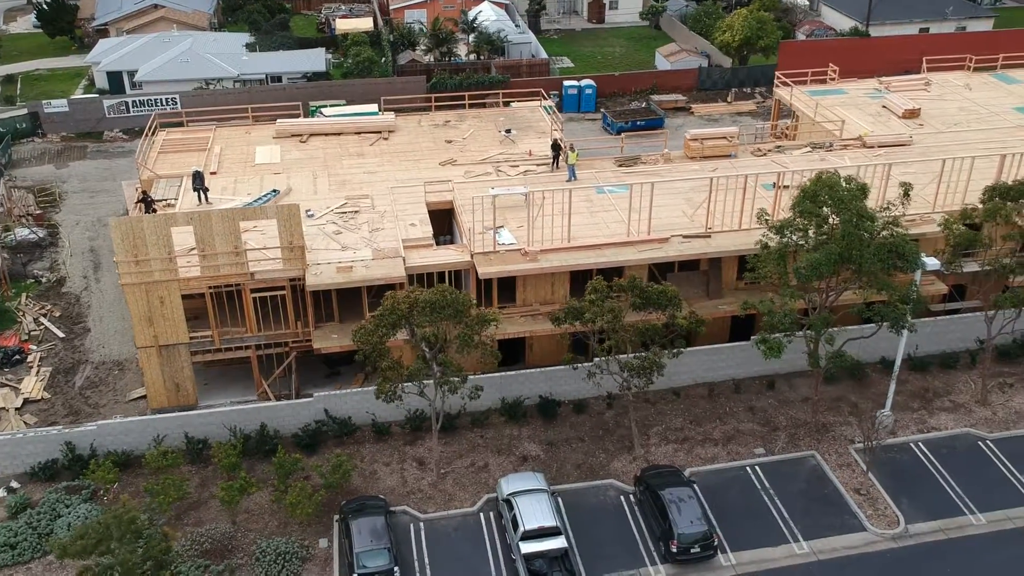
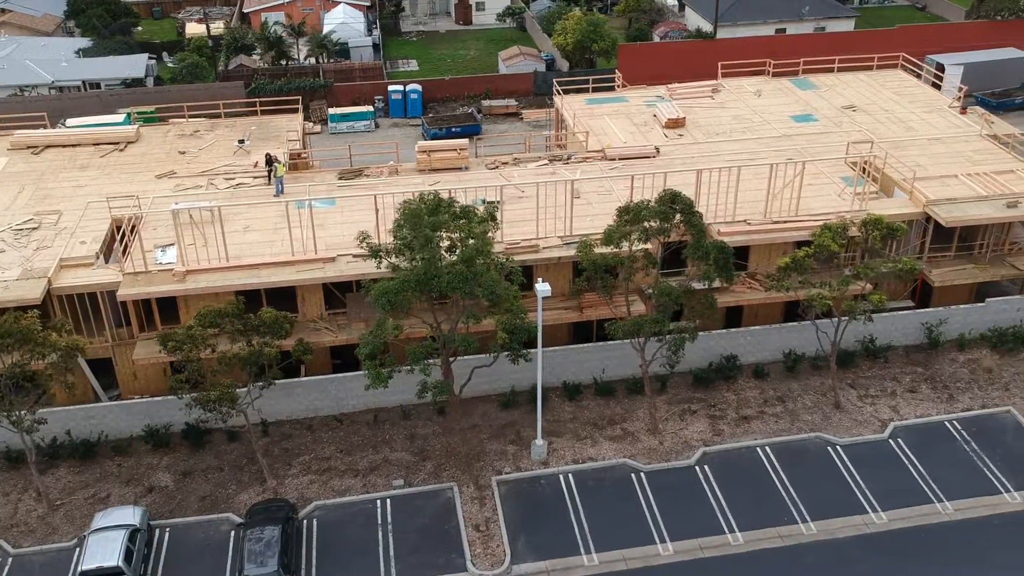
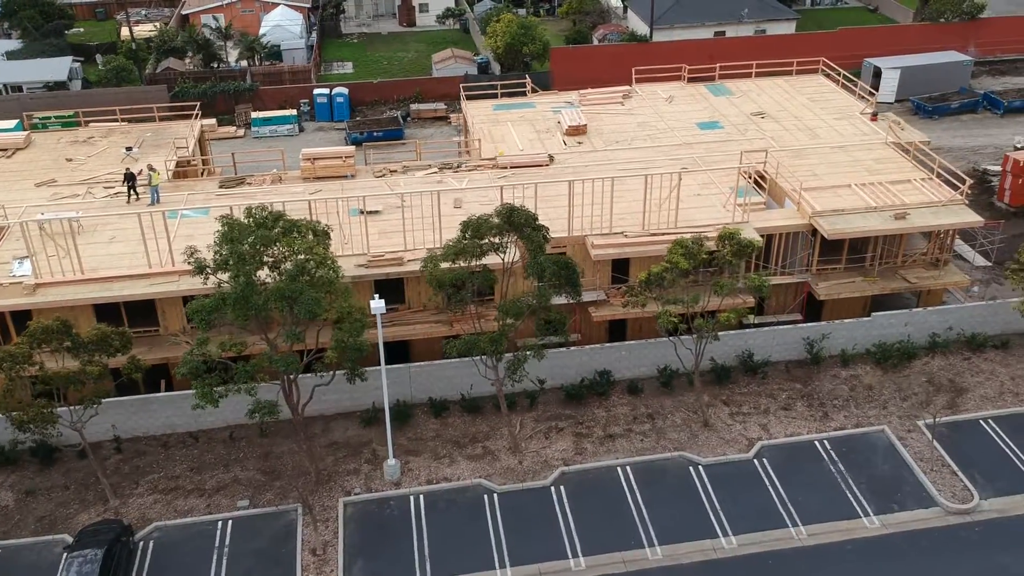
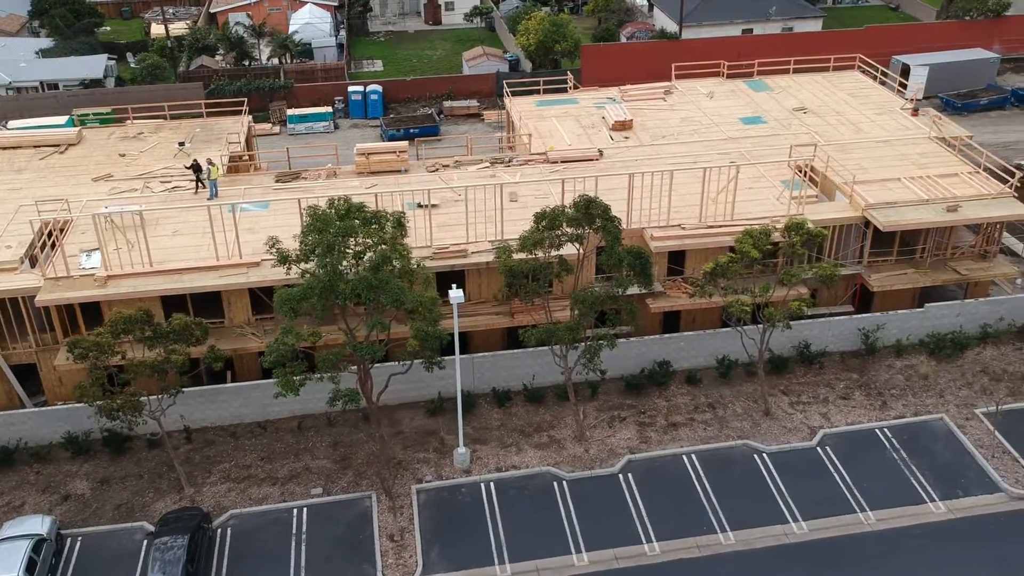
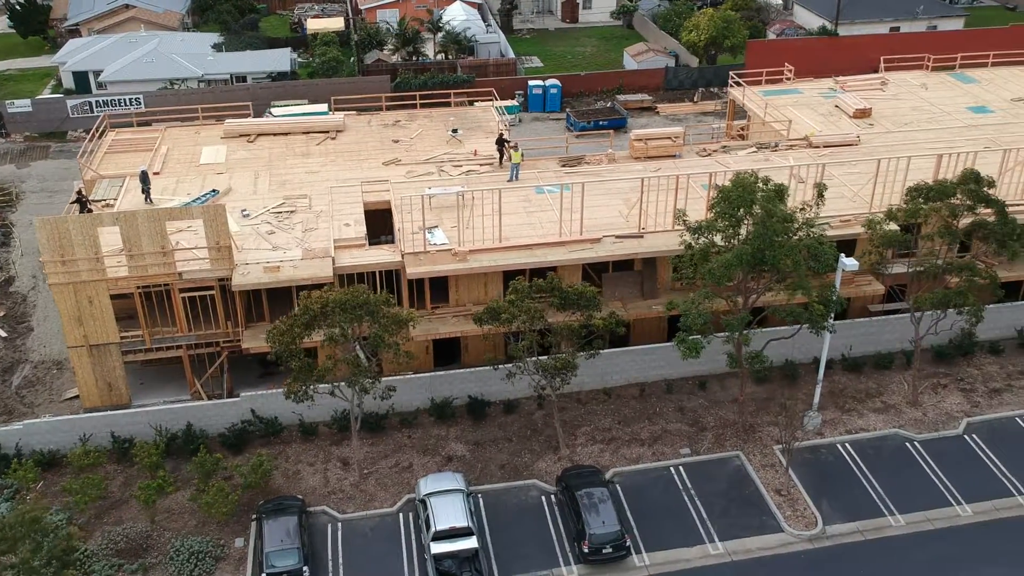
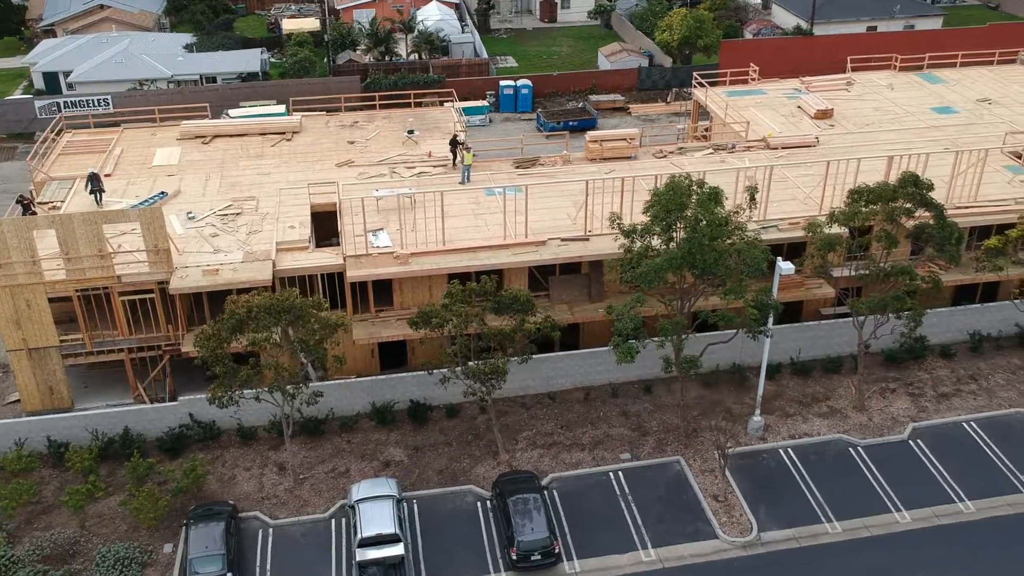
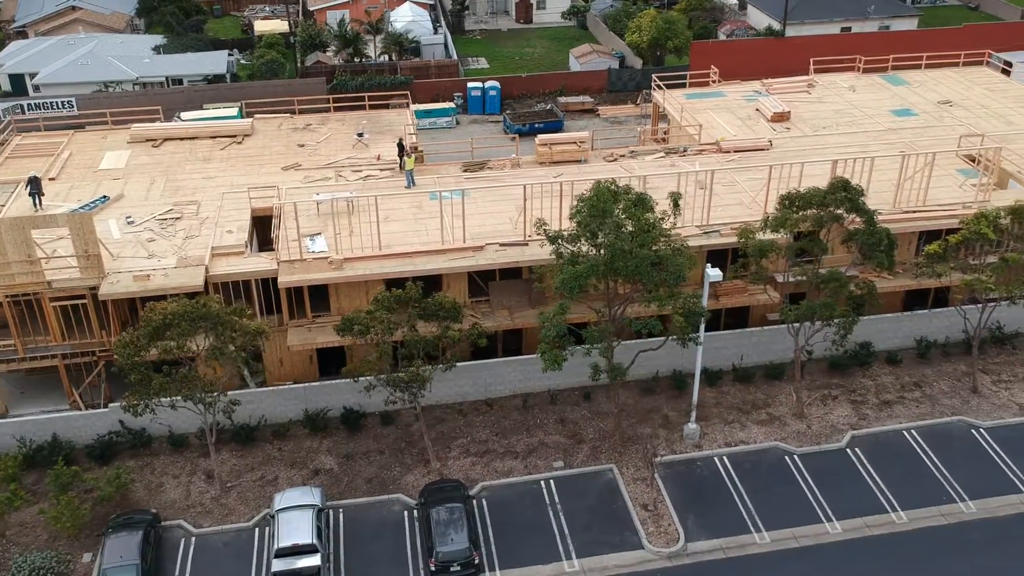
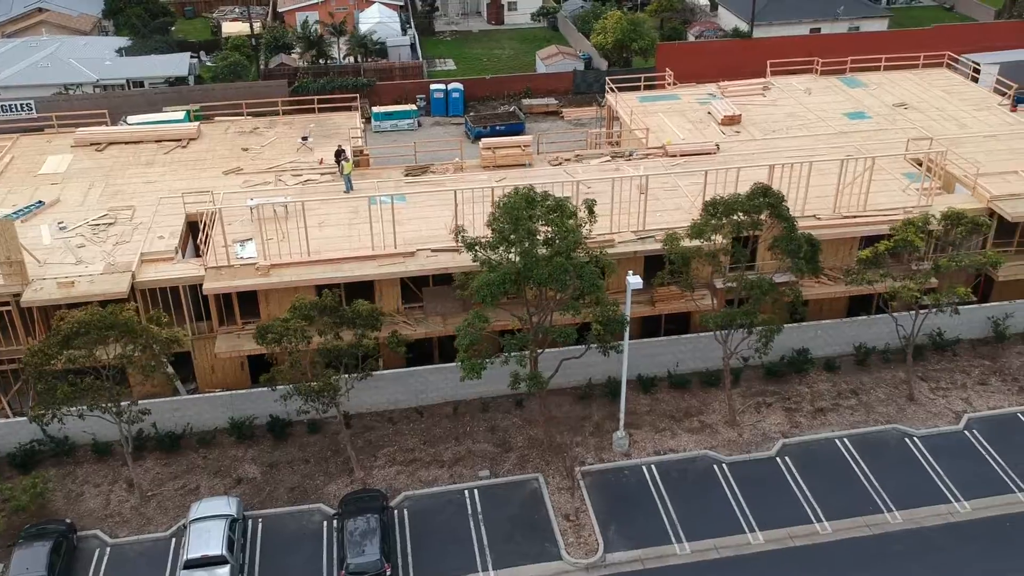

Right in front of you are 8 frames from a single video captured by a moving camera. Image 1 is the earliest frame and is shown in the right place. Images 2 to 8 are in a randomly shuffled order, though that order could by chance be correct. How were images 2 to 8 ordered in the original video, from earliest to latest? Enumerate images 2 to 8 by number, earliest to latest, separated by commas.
5, 6, 7, 8, 2, 4, 3
